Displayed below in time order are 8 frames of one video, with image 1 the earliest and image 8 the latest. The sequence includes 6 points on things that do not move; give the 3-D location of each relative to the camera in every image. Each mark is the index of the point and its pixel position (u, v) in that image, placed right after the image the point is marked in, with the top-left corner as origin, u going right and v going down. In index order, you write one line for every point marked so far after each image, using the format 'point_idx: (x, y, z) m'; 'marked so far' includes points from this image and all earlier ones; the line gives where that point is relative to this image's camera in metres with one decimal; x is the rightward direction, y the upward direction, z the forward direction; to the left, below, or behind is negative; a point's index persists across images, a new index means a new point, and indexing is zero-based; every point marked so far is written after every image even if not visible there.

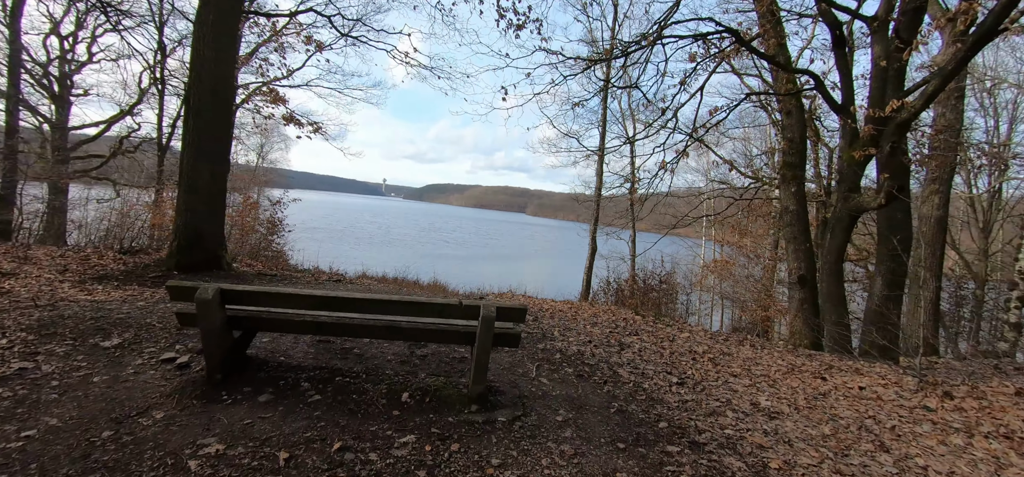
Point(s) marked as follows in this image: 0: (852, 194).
0: (+5.1, +0.6, +6.6) m
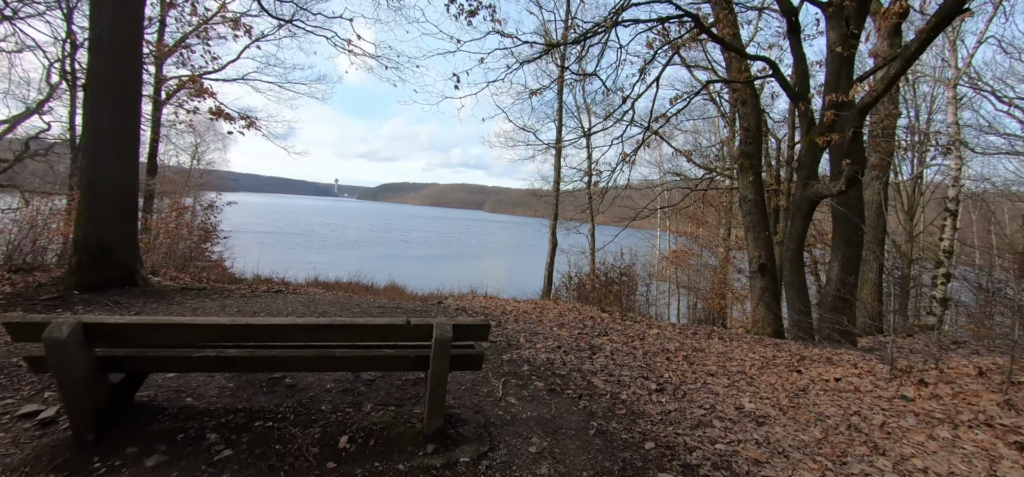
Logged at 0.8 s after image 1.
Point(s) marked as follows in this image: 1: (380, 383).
0: (+4.4, +0.8, +6.6) m
1: (-0.9, -1.0, +3.0) m
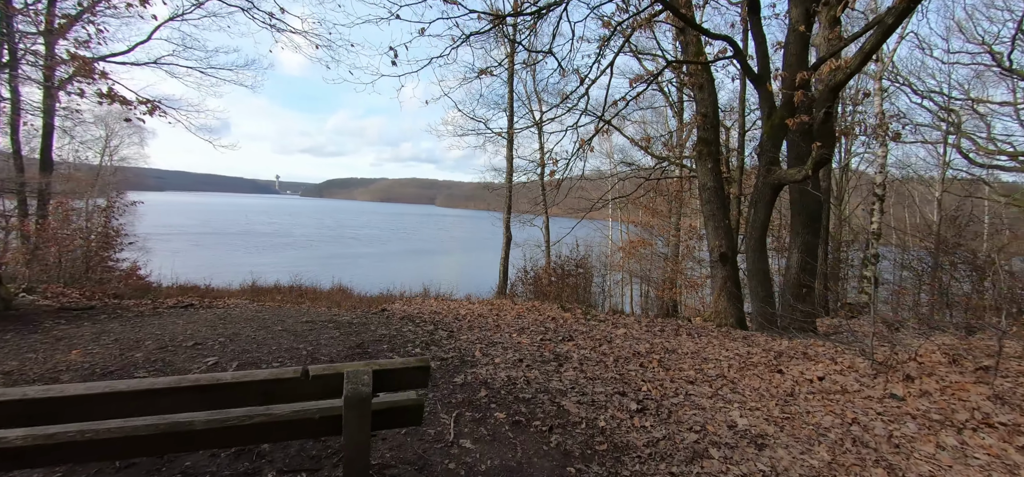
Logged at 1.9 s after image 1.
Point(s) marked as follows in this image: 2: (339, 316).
0: (+3.7, +1.0, +6.3) m
1: (-1.1, -1.0, +2.3) m
2: (-2.2, -1.0, +5.6) m
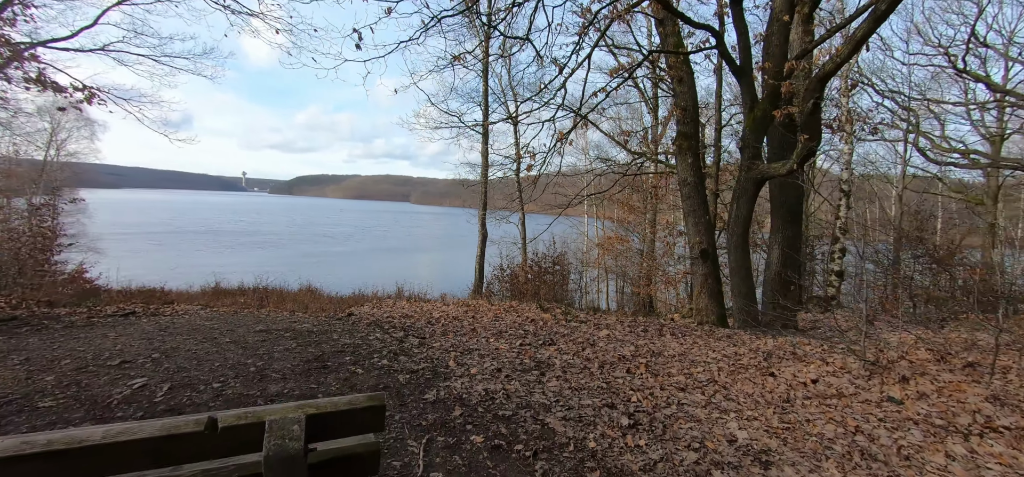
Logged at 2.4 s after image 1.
0: (+3.4, +1.1, +6.2) m
1: (-1.2, -1.0, +1.9) m
2: (-2.5, -1.0, +5.2) m
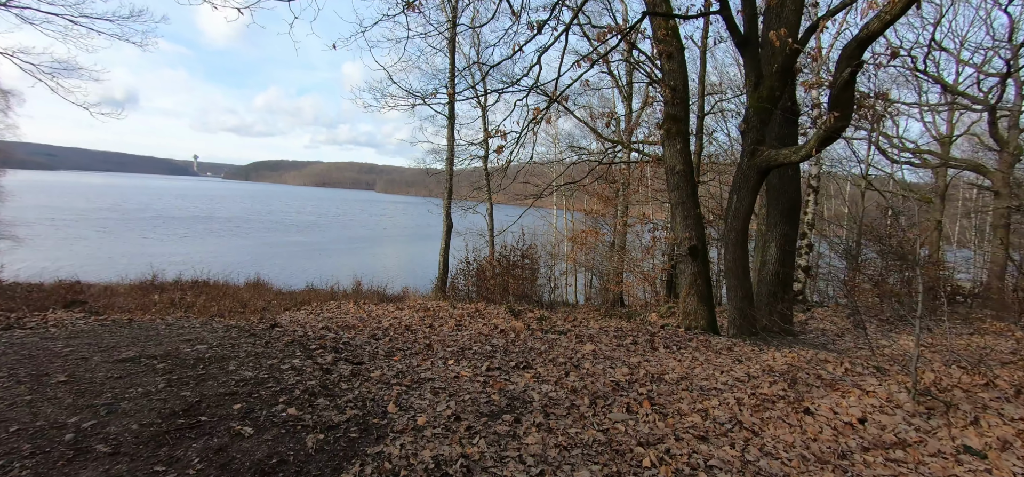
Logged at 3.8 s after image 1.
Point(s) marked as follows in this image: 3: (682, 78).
0: (+3.0, +1.1, +5.4) m
1: (-1.3, -1.0, +0.7) m
2: (-2.8, -0.9, +3.9) m
3: (+2.7, +2.5, +7.0) m
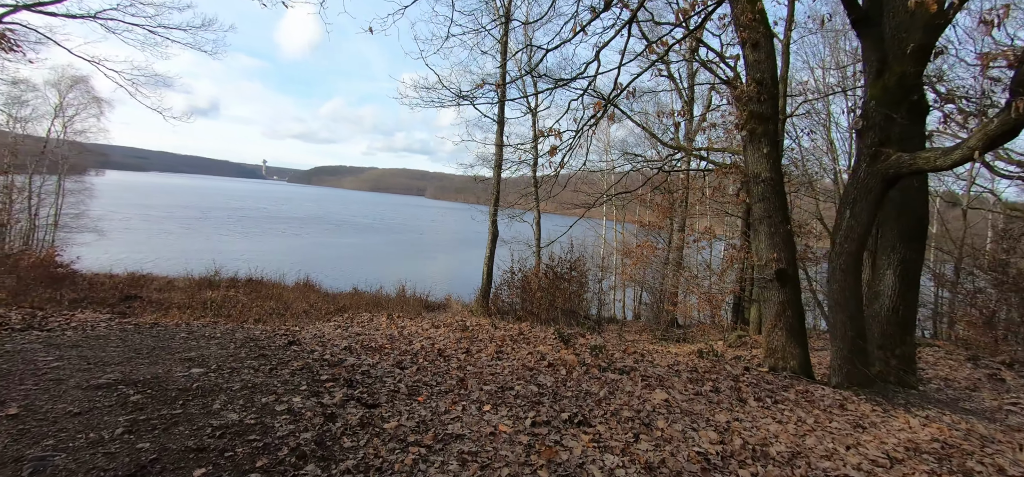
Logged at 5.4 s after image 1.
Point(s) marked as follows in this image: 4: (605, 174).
0: (+3.6, +0.9, +4.3) m
1: (-1.3, -1.0, +0.1) m
2: (-2.4, -0.9, +3.4) m
3: (+3.5, +2.3, +5.9) m
4: (+2.3, +1.6, +10.3) m
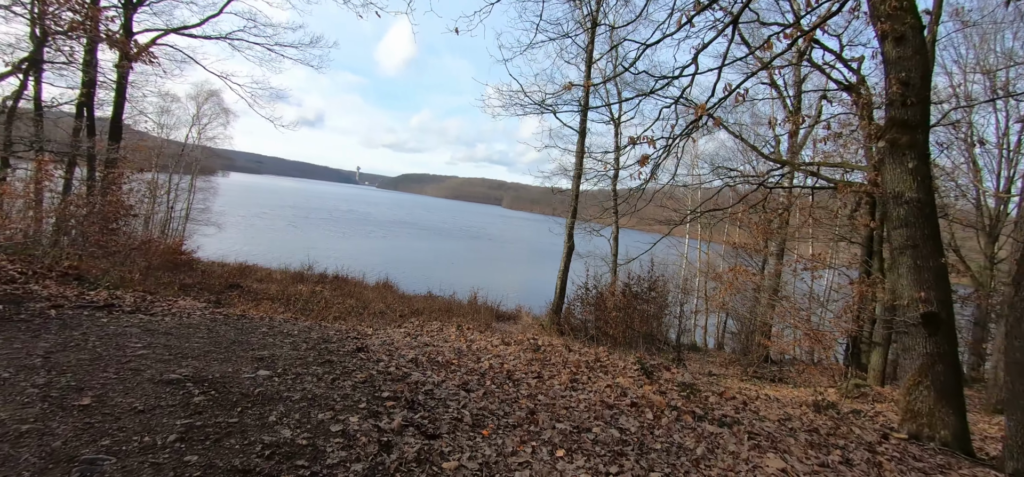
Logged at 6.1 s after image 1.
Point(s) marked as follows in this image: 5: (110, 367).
0: (+4.3, +0.5, +3.2) m
1: (-1.3, -1.0, -0.1) m
2: (-1.9, -0.9, +3.4) m
3: (+4.6, +1.9, +4.9) m
4: (+4.1, +1.1, +9.4) m
5: (-2.6, -0.8, +2.8) m
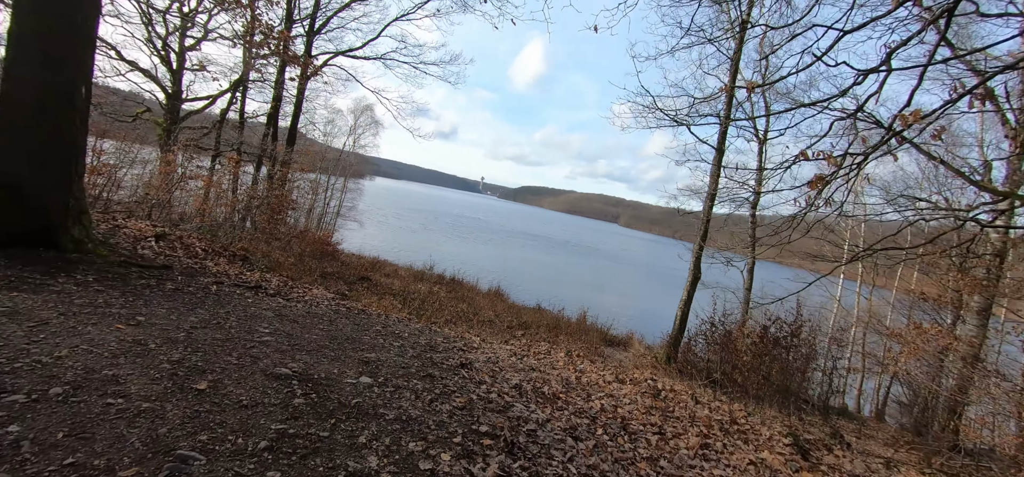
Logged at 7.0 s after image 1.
0: (+5.0, 0.0, +1.6) m
1: (-1.4, -0.9, -0.3) m
2: (-1.0, -0.9, +3.3) m
3: (+5.8, +1.2, +3.2) m
4: (+6.4, +0.3, +7.7) m
5: (-1.8, -0.7, +2.9) m
